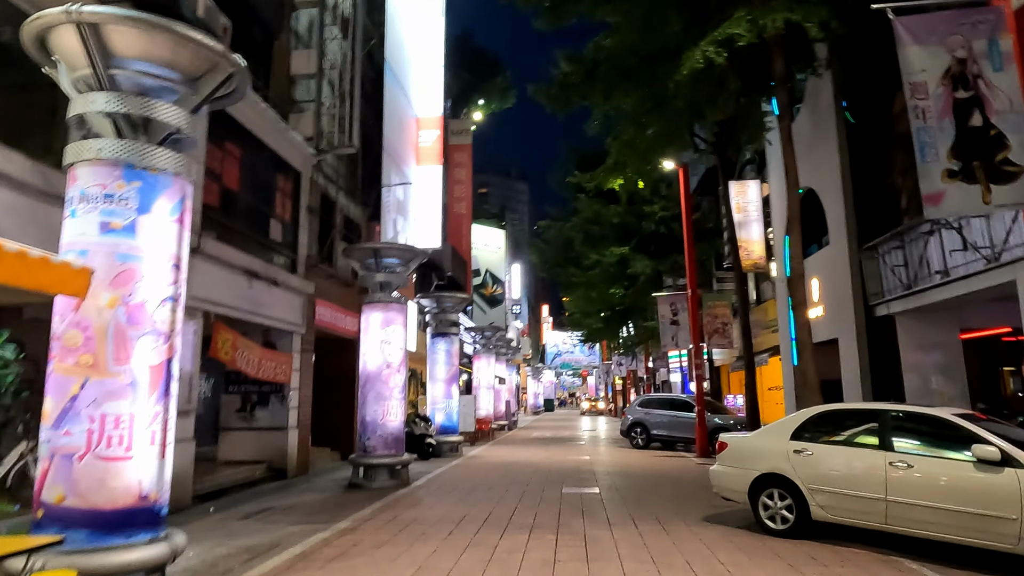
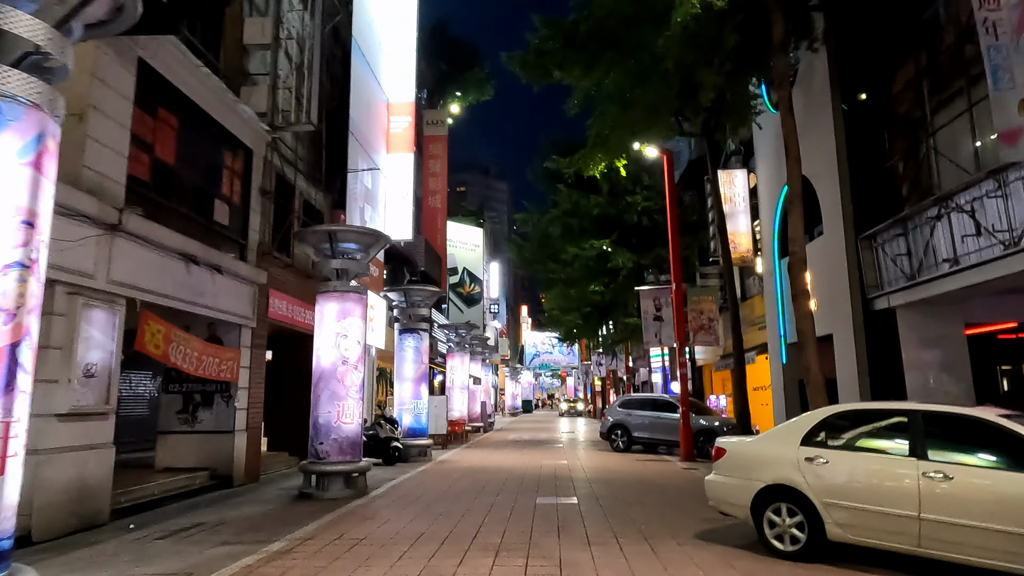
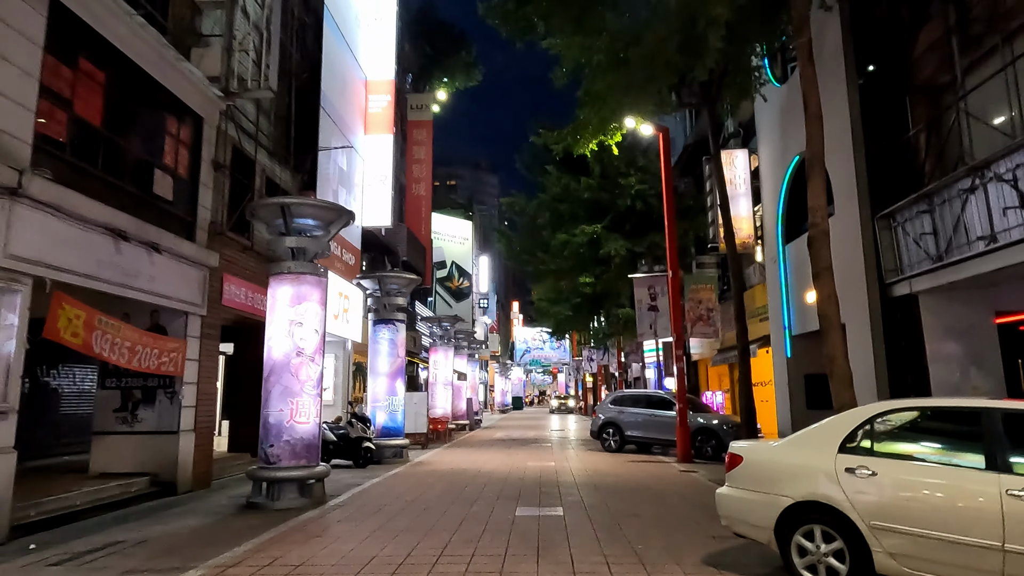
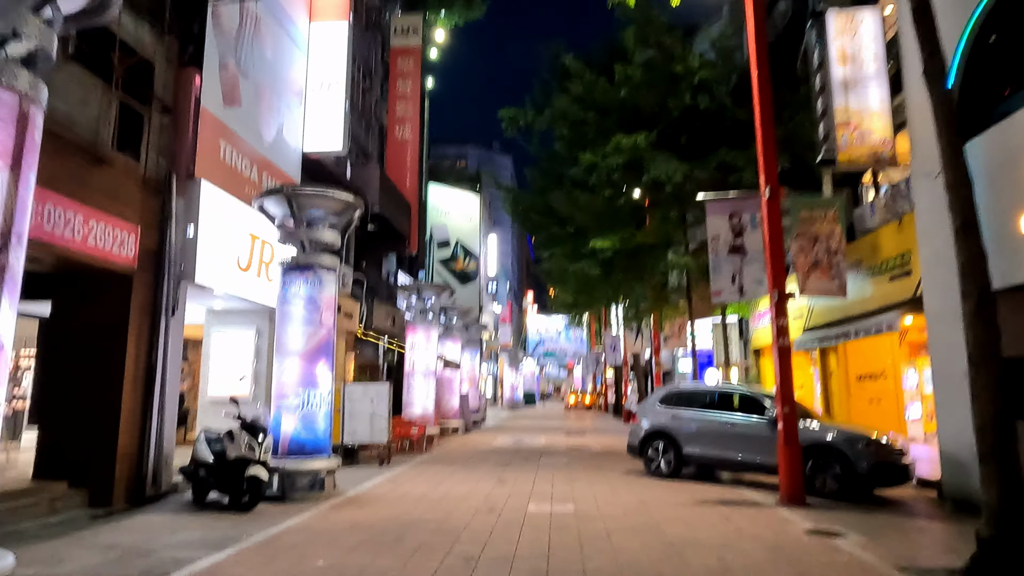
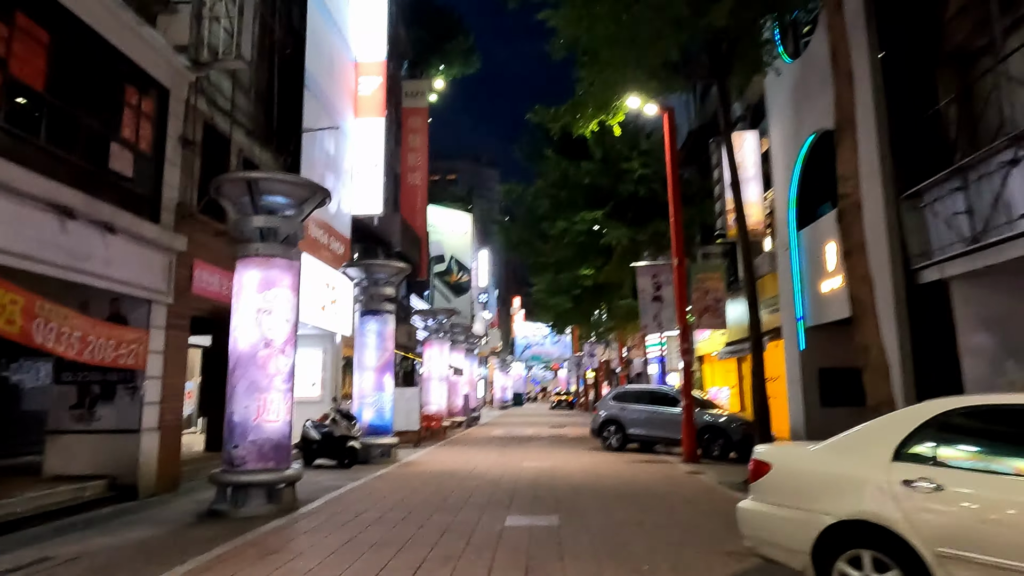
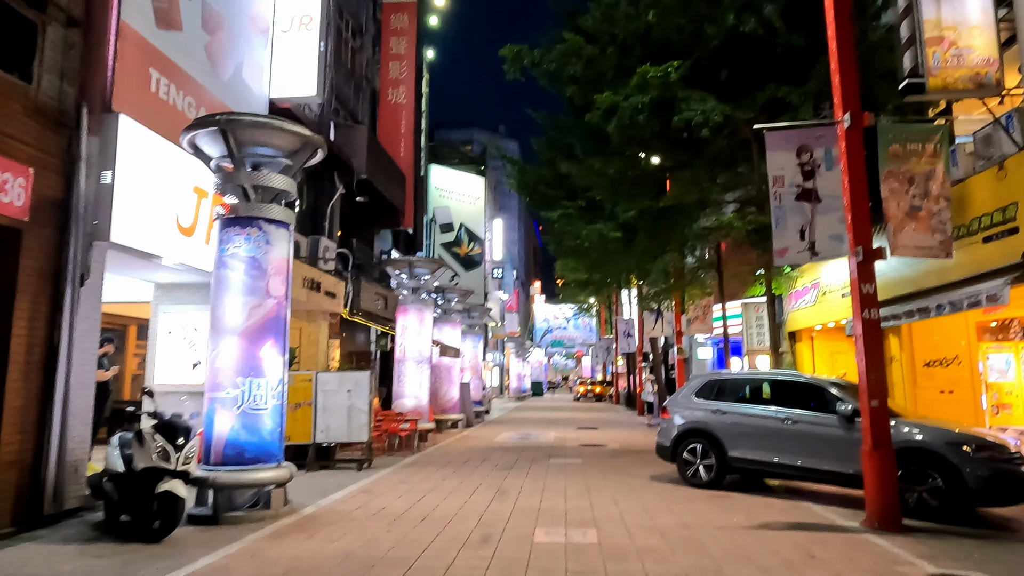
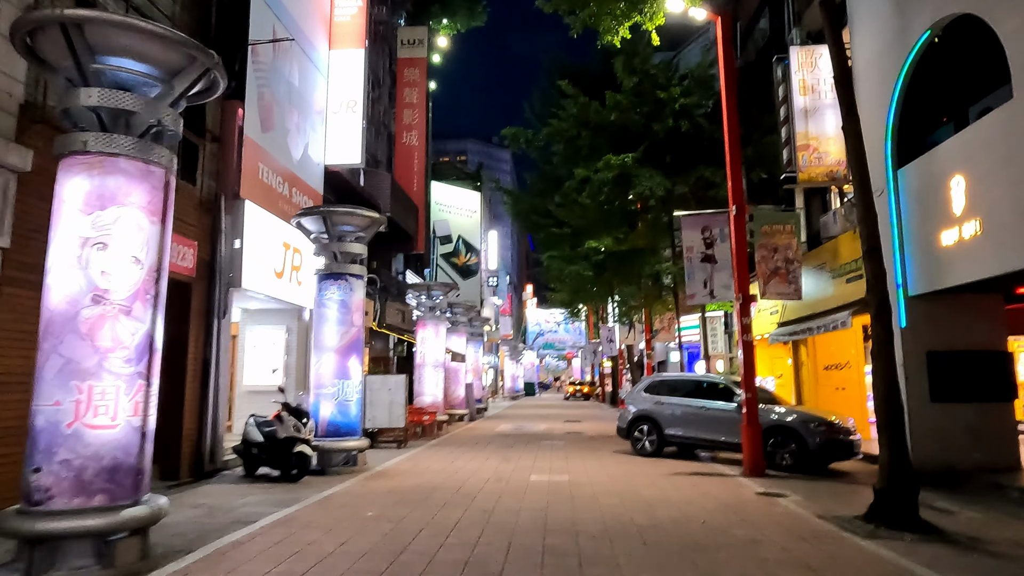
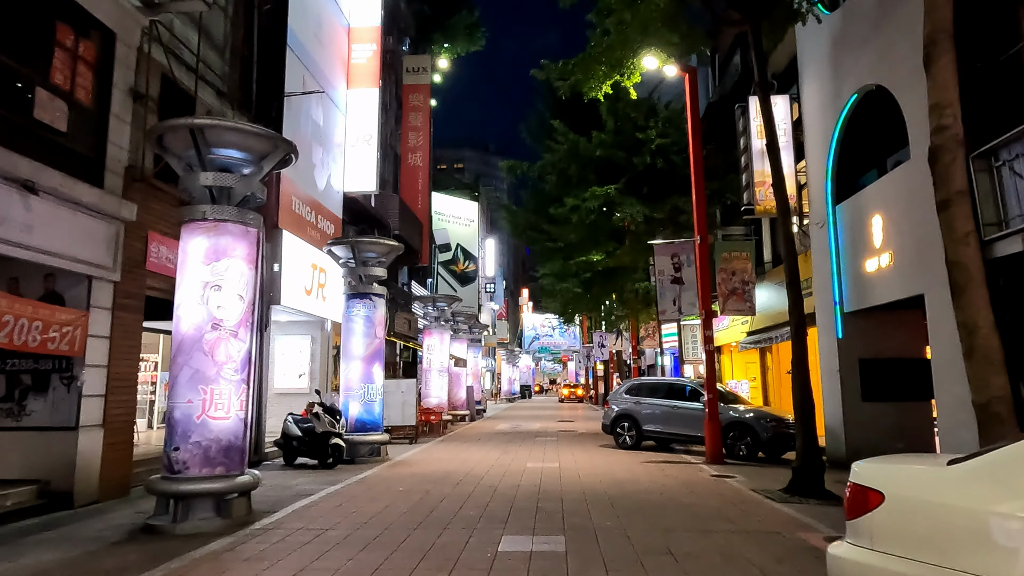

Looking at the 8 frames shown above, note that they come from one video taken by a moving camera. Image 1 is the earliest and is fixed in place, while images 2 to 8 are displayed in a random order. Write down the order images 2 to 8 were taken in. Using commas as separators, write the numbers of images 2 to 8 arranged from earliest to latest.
2, 3, 5, 8, 7, 4, 6
